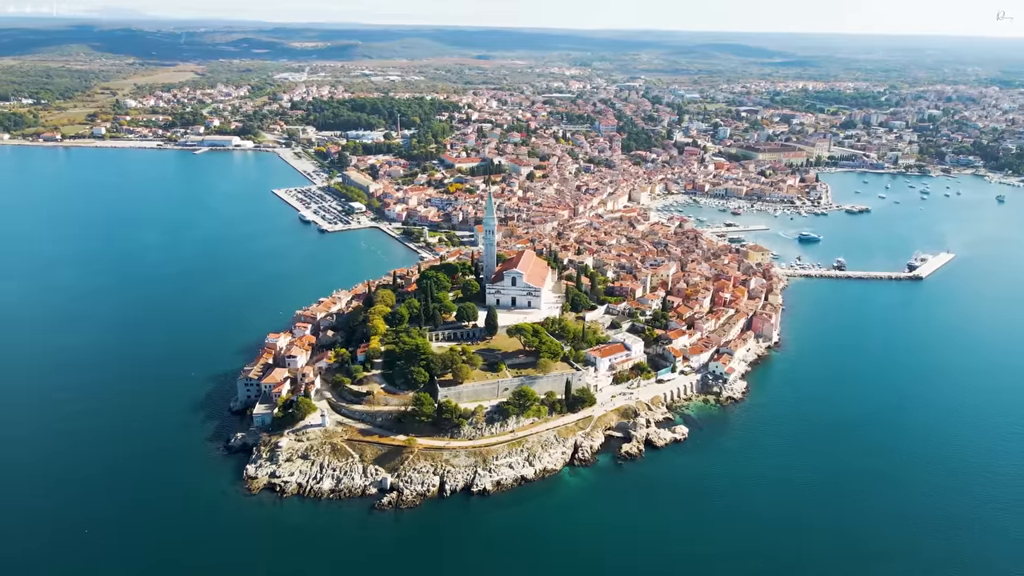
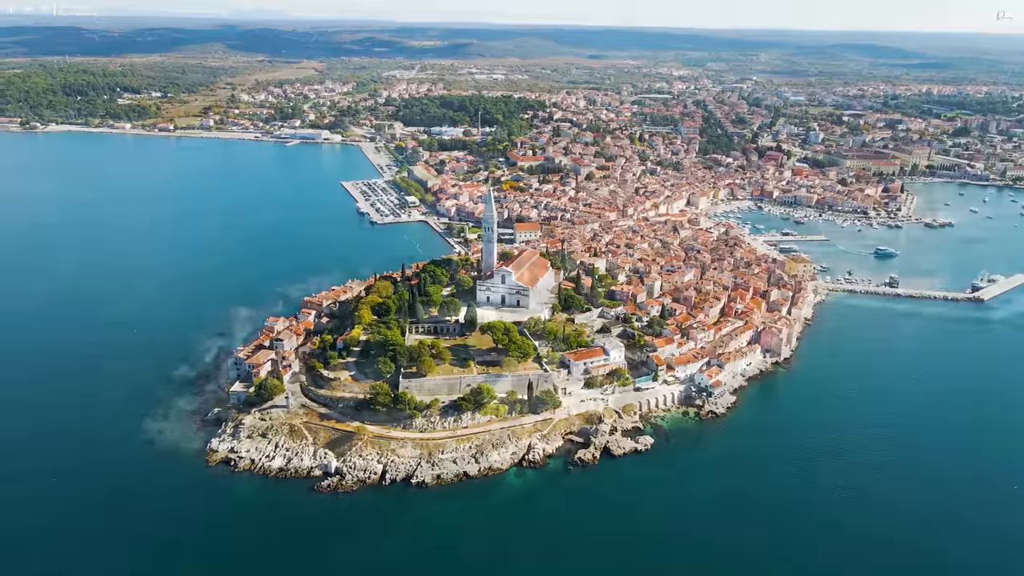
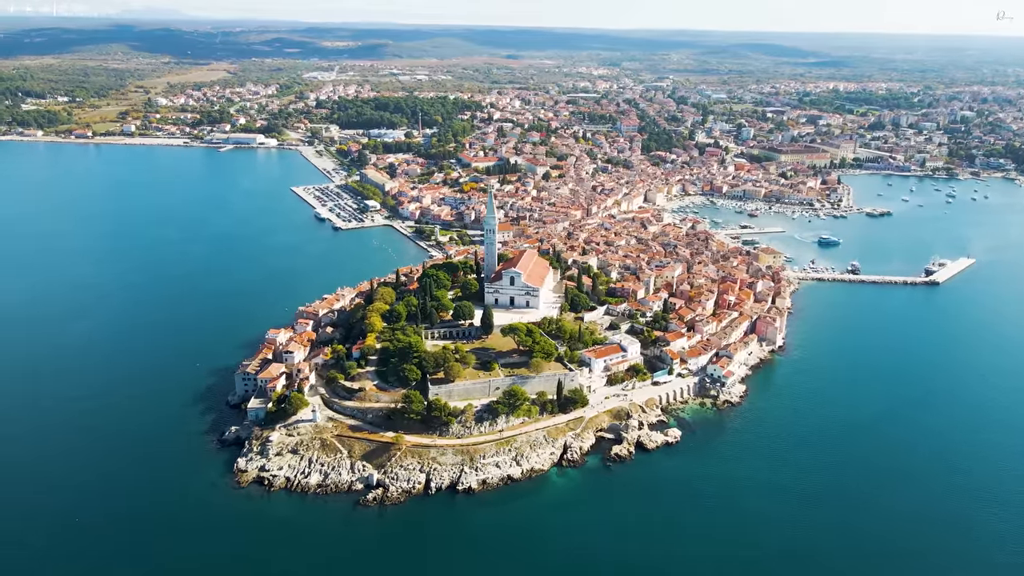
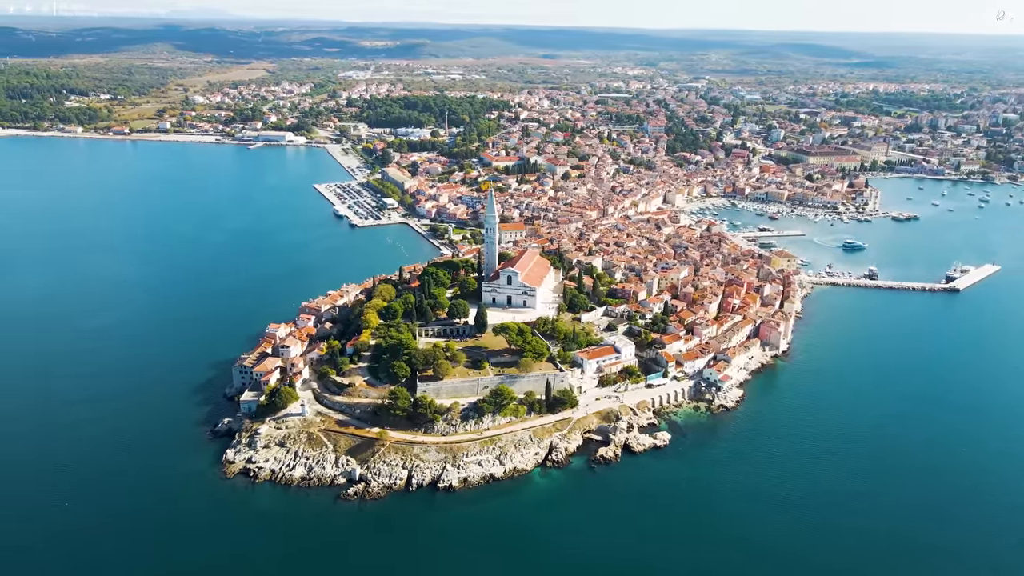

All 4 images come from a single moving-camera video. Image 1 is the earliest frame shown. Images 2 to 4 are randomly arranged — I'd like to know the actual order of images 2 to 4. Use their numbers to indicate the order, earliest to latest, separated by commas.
3, 4, 2
